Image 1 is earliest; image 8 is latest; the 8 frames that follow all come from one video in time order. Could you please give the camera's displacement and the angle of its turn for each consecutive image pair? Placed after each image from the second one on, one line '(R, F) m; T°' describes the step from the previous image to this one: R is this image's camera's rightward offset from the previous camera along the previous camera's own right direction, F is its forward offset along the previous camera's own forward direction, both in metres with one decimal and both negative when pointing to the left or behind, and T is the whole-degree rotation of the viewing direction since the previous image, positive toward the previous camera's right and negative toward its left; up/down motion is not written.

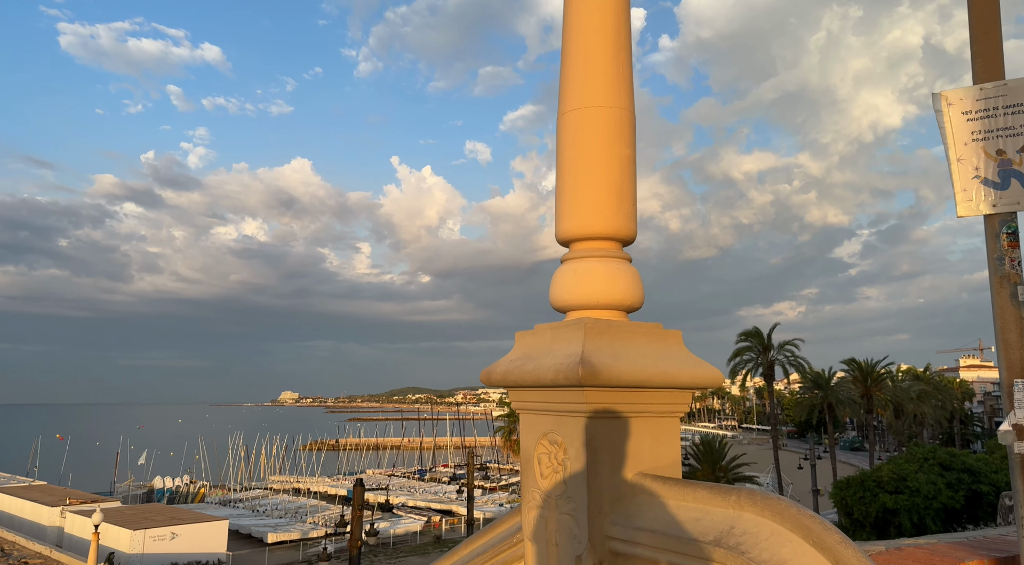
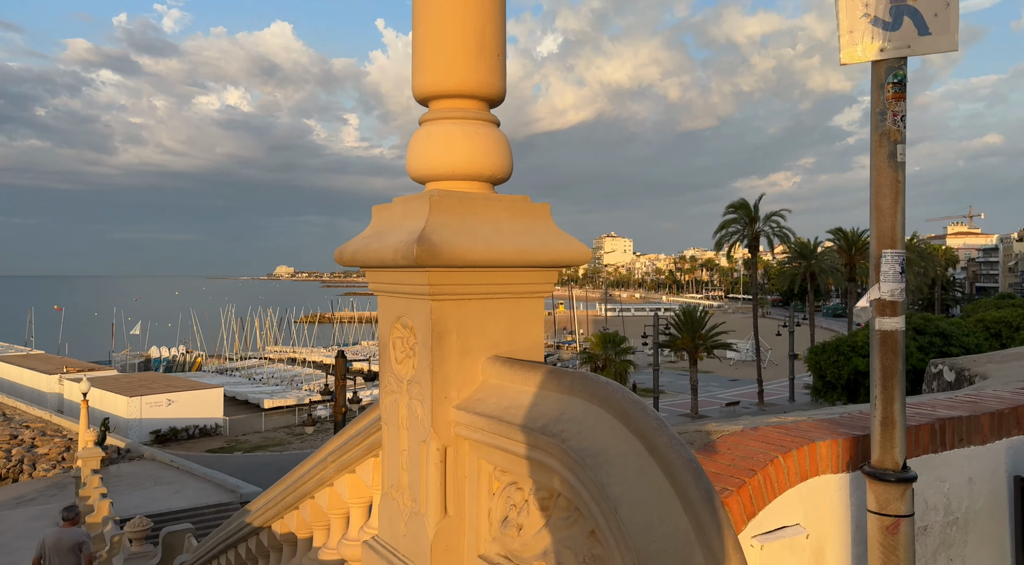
(+0.4, +0.2) m; +1°
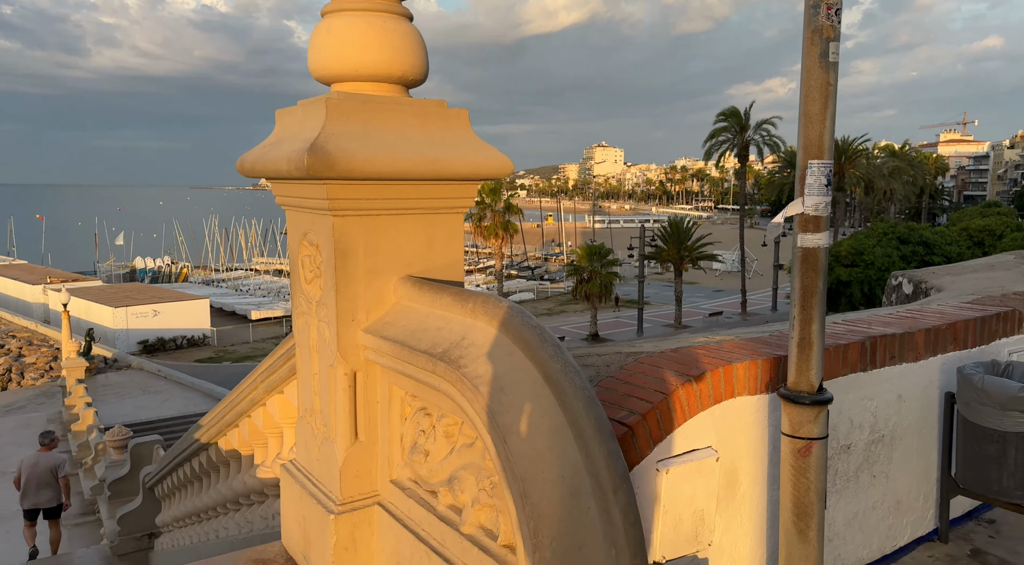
(+0.2, +0.1) m; +1°
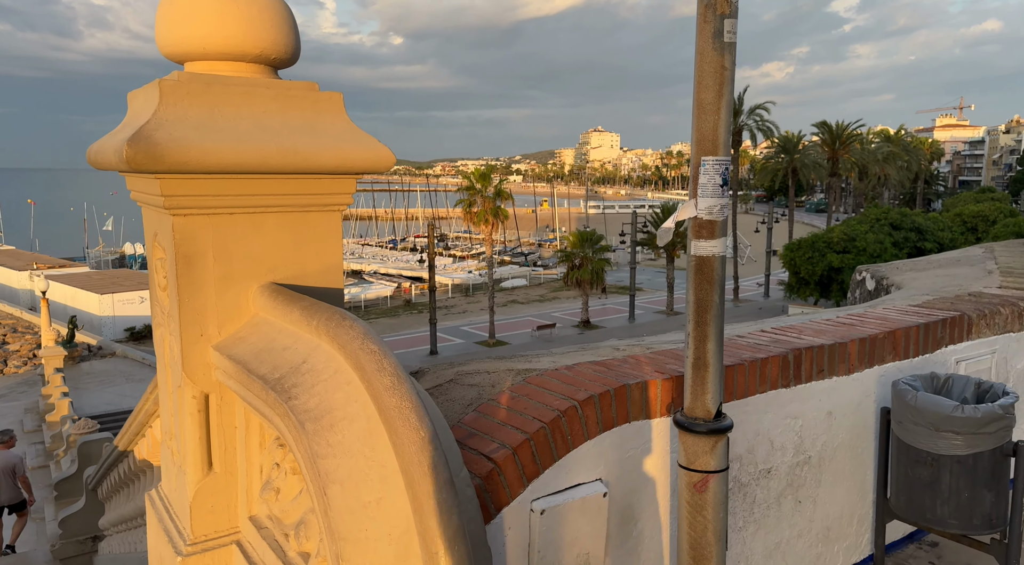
(+0.3, +0.2) m; 0°
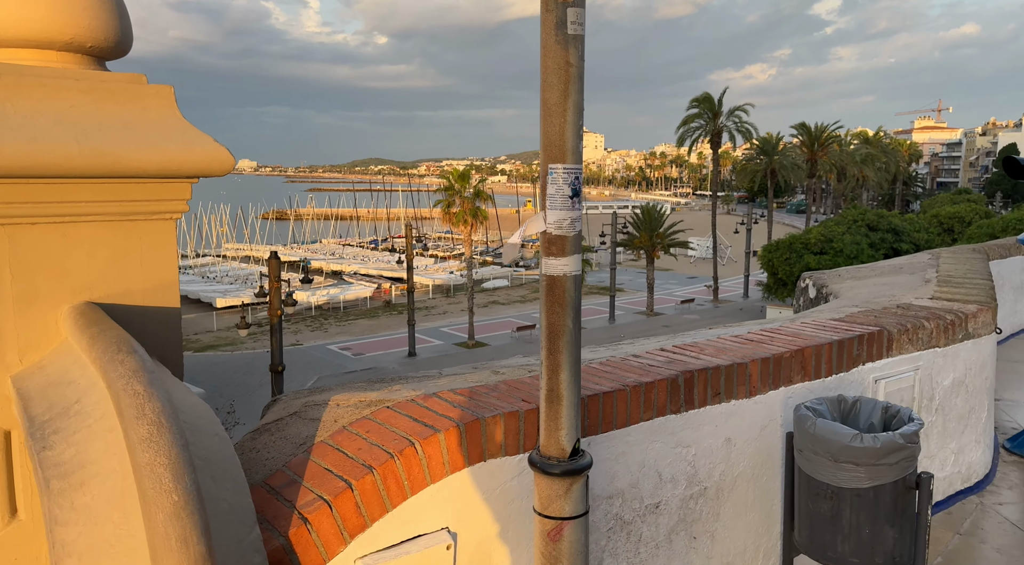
(+0.3, +0.2) m; +1°
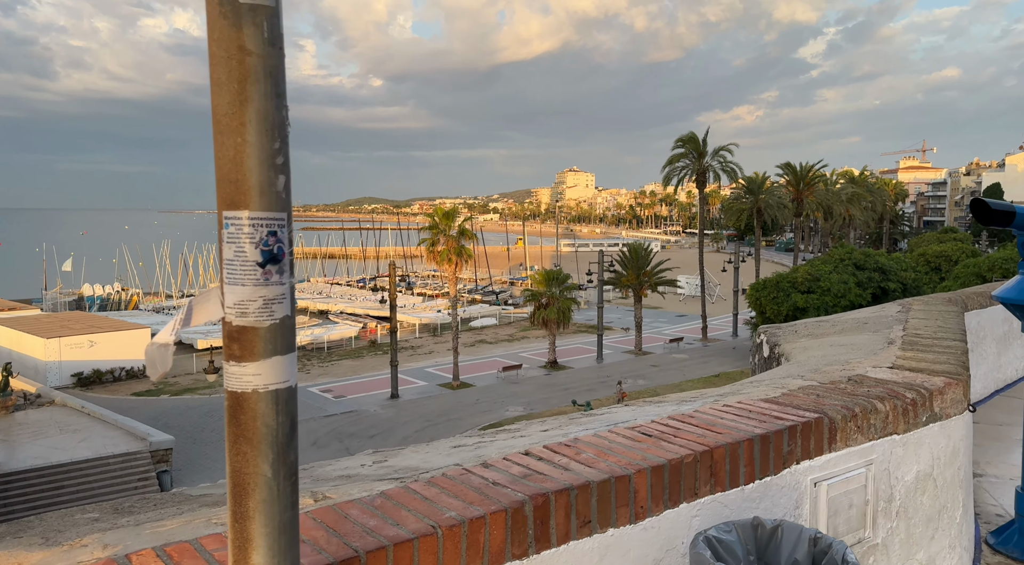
(+0.3, +0.5) m; +1°
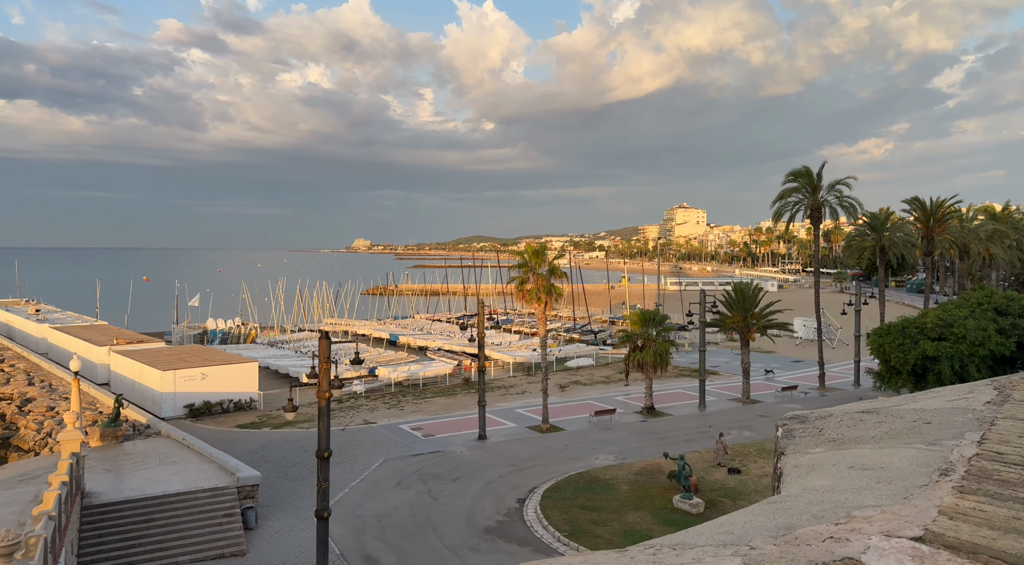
(+0.7, +0.9) m; -9°
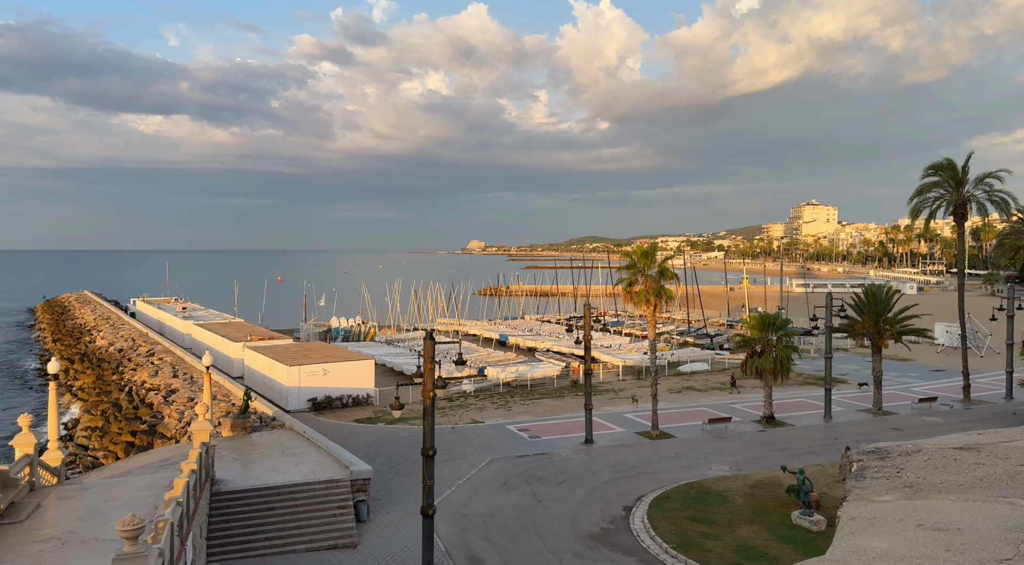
(+0.3, +0.3) m; -9°
